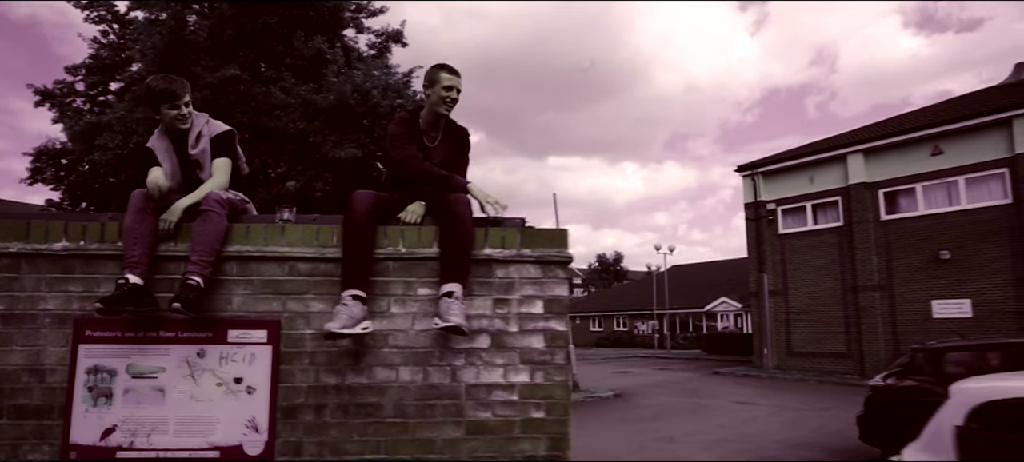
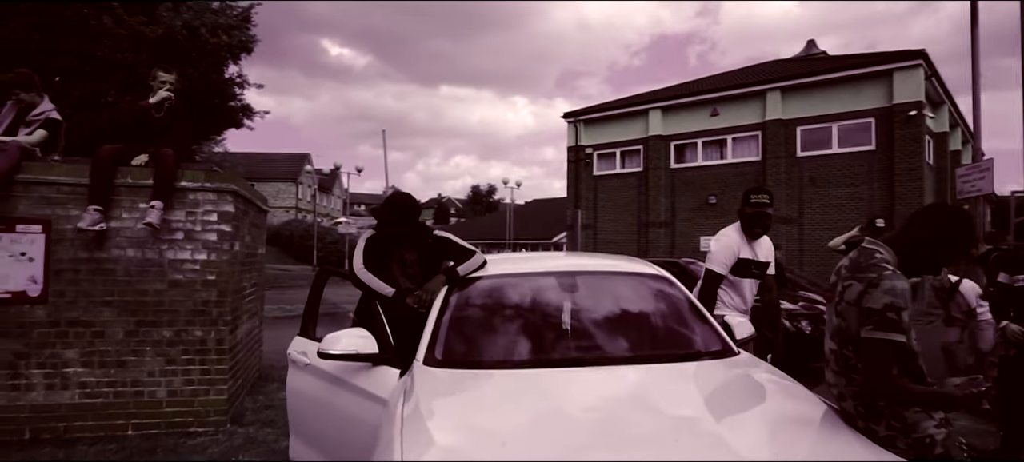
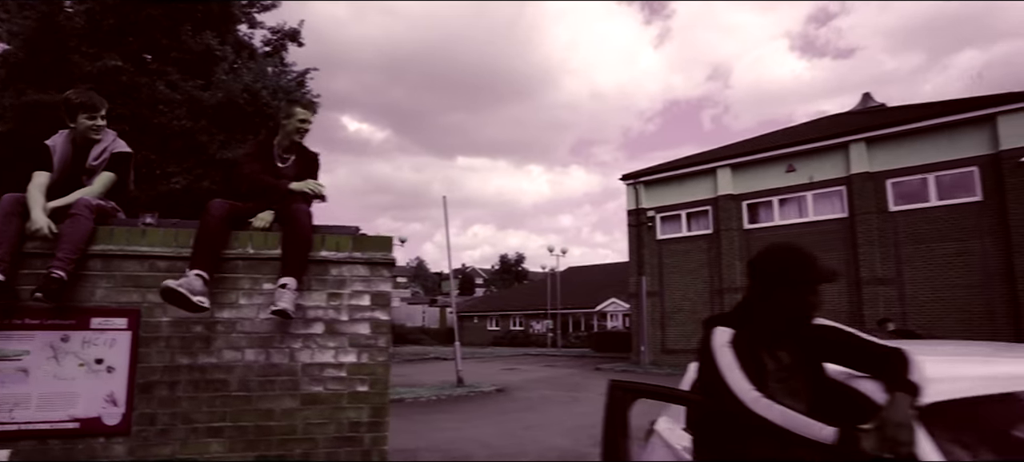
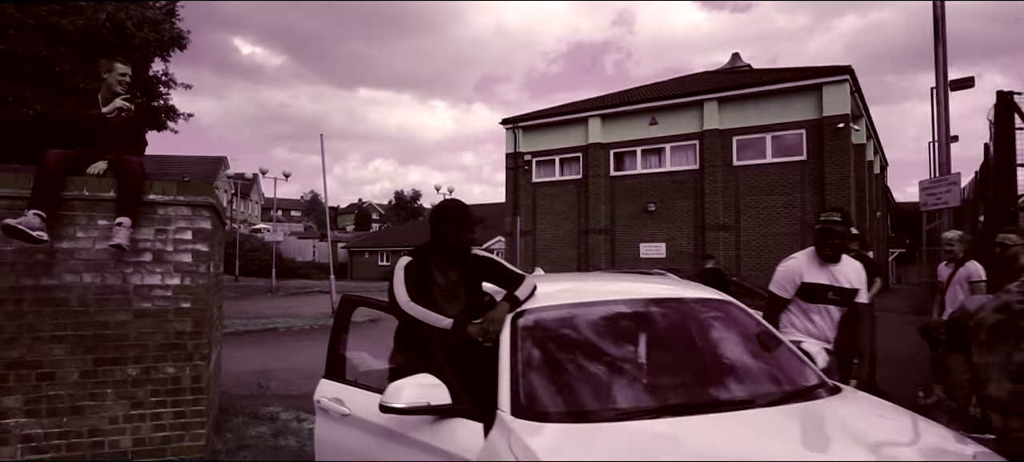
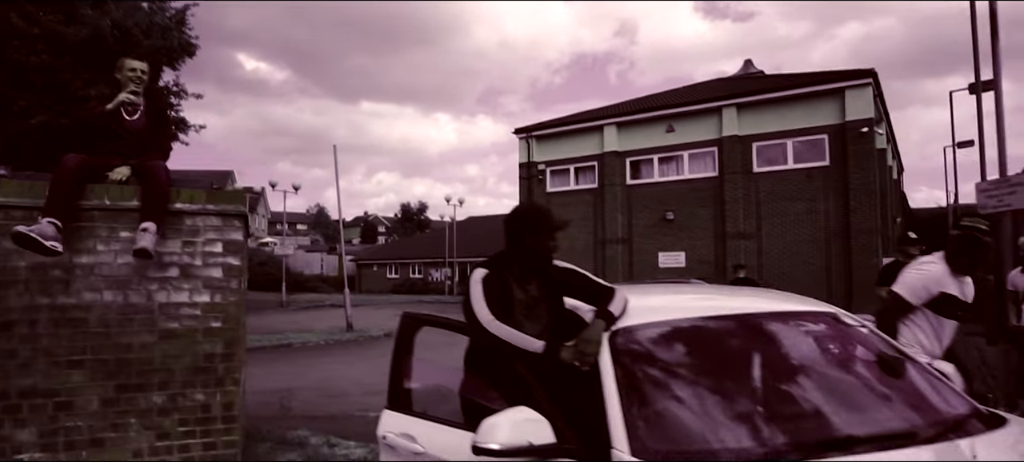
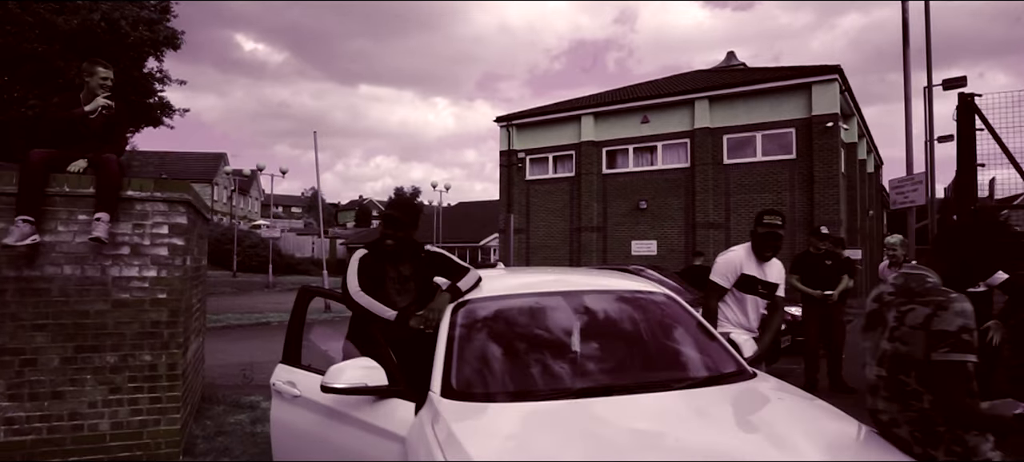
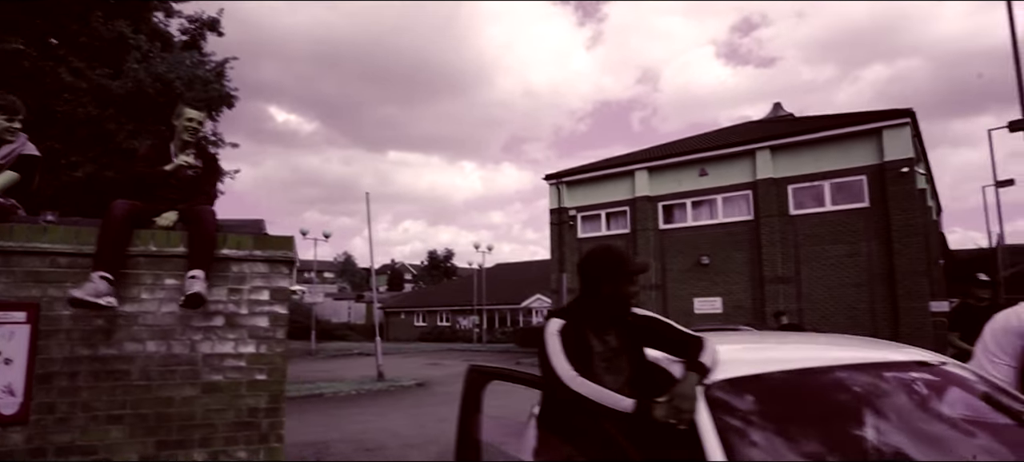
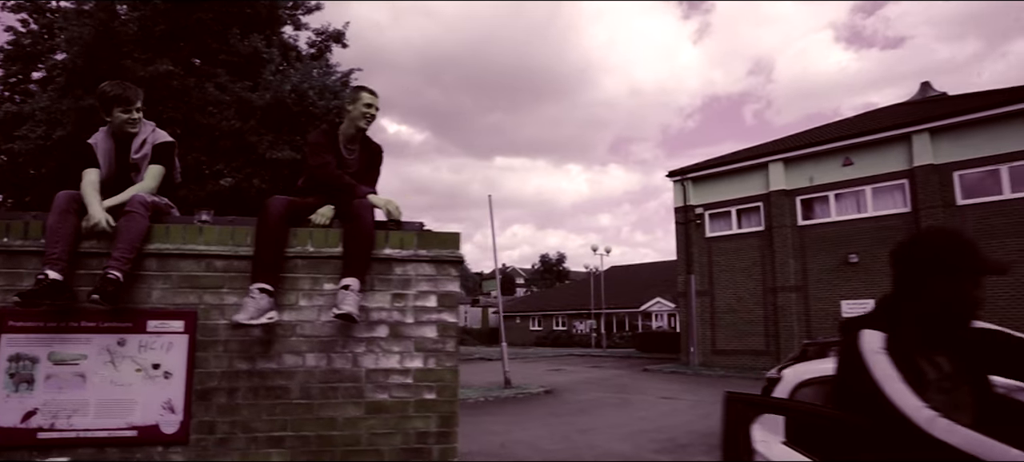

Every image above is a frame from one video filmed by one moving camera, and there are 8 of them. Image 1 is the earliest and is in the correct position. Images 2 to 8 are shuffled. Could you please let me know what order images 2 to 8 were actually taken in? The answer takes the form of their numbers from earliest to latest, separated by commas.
8, 3, 7, 5, 4, 6, 2
